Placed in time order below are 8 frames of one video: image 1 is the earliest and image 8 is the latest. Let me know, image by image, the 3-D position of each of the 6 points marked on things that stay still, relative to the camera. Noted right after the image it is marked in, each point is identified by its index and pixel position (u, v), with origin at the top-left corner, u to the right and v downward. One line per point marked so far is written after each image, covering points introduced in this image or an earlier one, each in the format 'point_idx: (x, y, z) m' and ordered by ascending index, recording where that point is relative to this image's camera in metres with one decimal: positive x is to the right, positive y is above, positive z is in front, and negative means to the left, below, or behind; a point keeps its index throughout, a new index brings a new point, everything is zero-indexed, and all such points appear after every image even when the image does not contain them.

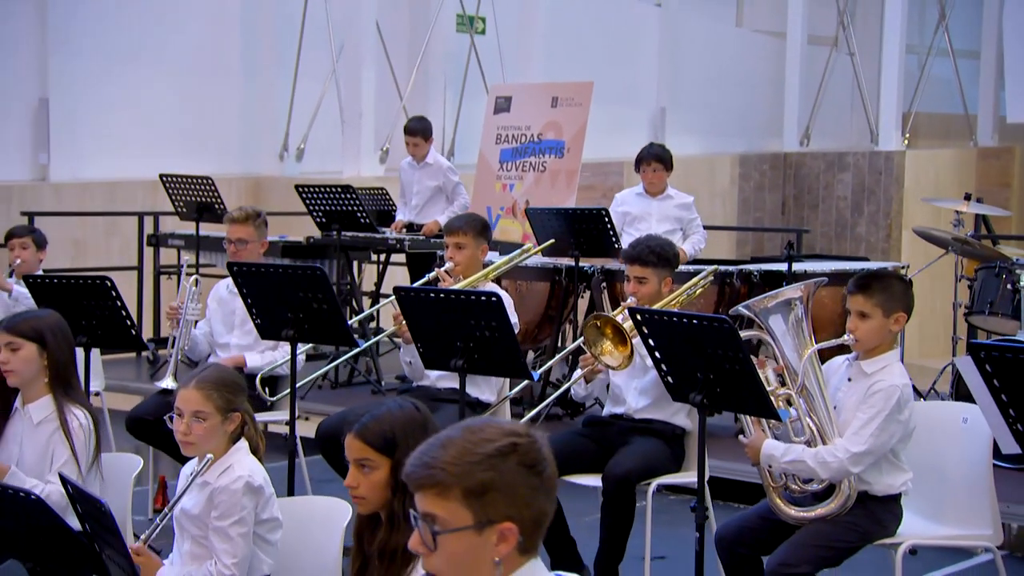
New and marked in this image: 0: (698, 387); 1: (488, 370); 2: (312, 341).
0: (+0.4, -0.2, +3.4) m
1: (0.0, -0.2, +3.5) m
2: (-0.5, -0.1, +3.6) m
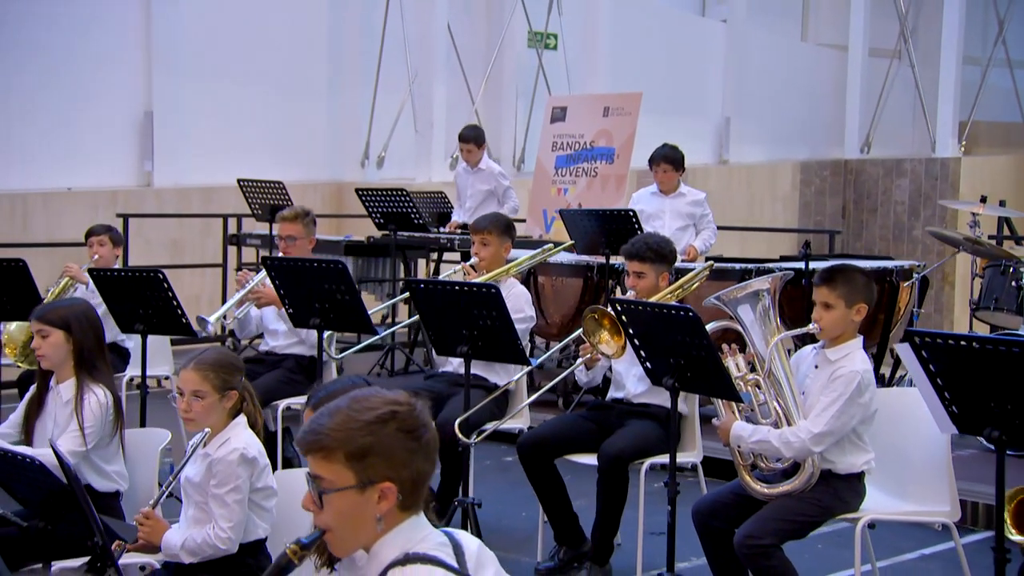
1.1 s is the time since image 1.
0: (+0.4, -0.2, +3.7) m
1: (0.0, -0.2, +3.9) m
2: (-0.5, -0.1, +4.1) m
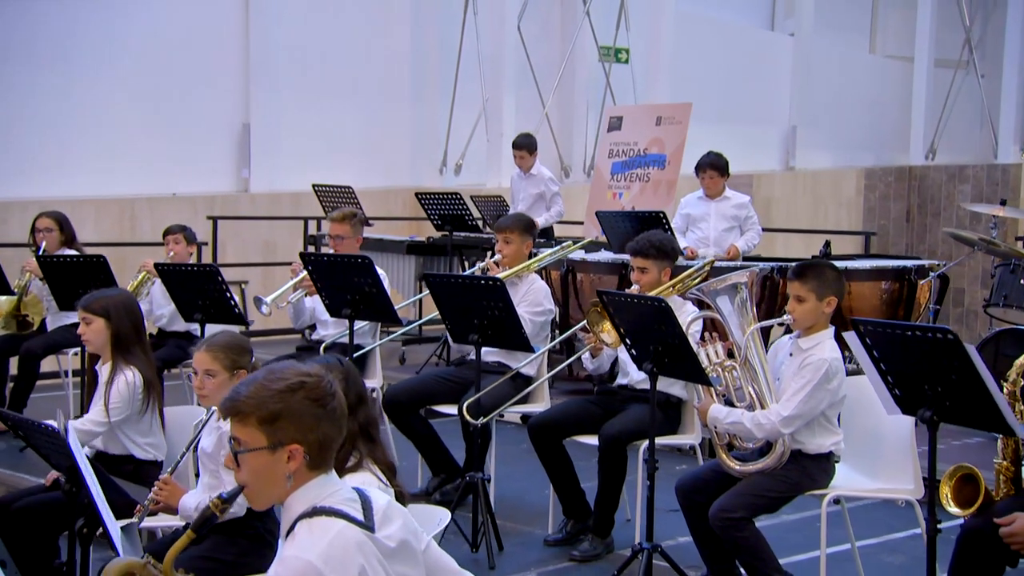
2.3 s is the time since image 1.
0: (+0.4, -0.2, +4.1) m
1: (0.0, -0.2, +4.3) m
2: (-0.4, -0.1, +4.5) m
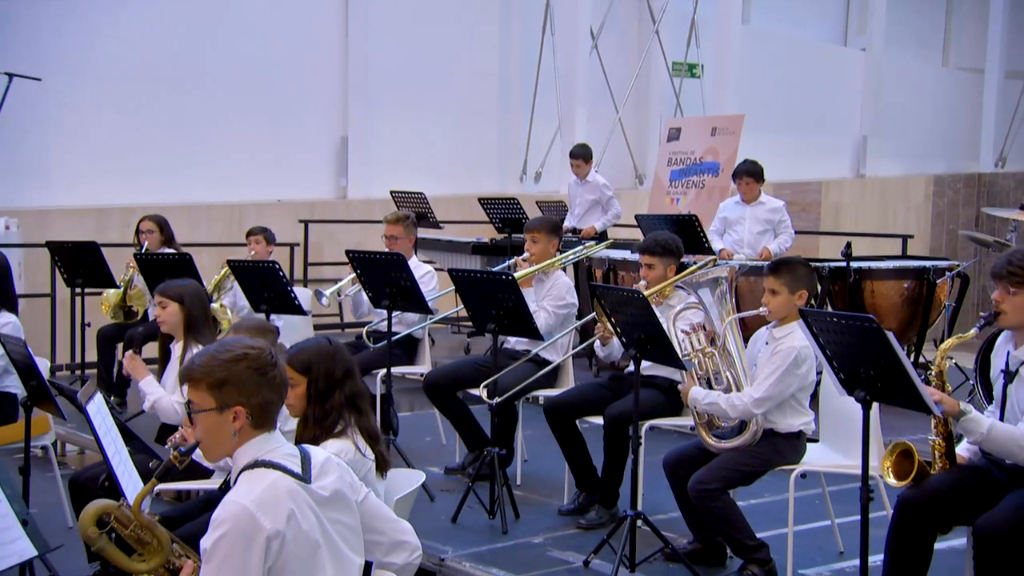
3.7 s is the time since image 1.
0: (+0.4, -0.2, +4.5) m
1: (0.0, -0.1, +4.8) m
2: (-0.4, -0.1, +5.1) m
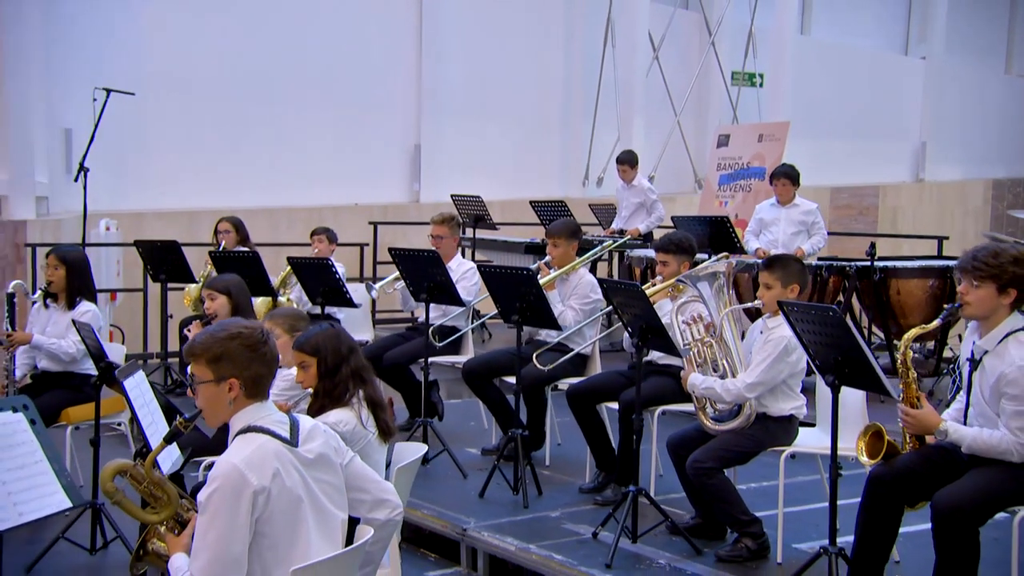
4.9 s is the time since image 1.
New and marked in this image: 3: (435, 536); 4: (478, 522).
0: (+0.4, -0.1, +4.9) m
1: (+0.1, -0.1, +5.3) m
2: (-0.3, -0.1, +5.5) m
3: (-0.3, -0.9, +5.1) m
4: (-0.1, -0.8, +5.1) m
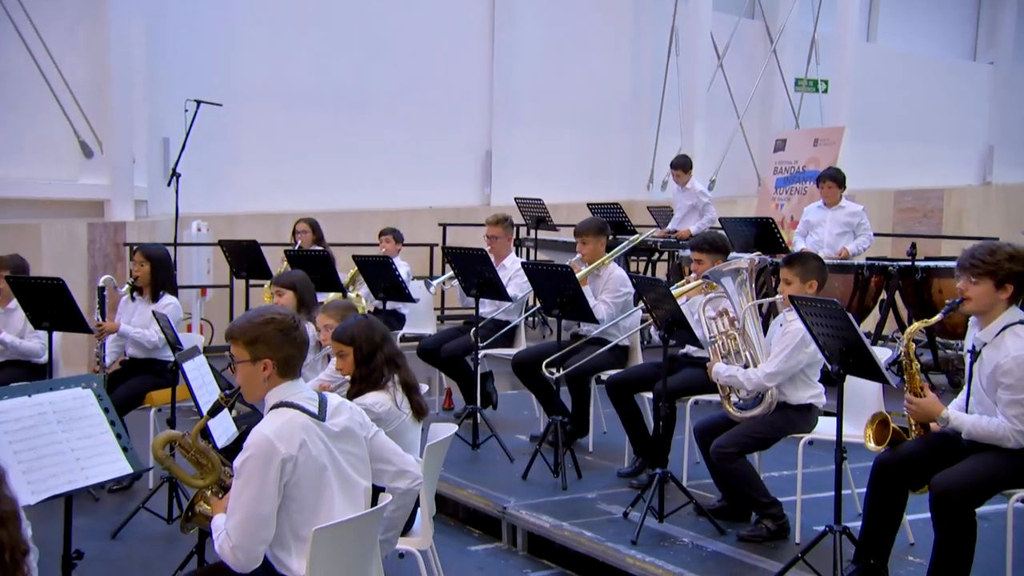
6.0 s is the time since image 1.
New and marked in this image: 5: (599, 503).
0: (+0.5, -0.1, +5.3) m
1: (+0.2, -0.1, +5.6) m
2: (-0.1, 0.0, +5.9) m
3: (-0.1, -0.8, +5.5) m
4: (0.0, -0.8, +5.4) m
5: (+0.3, -0.8, +5.4) m
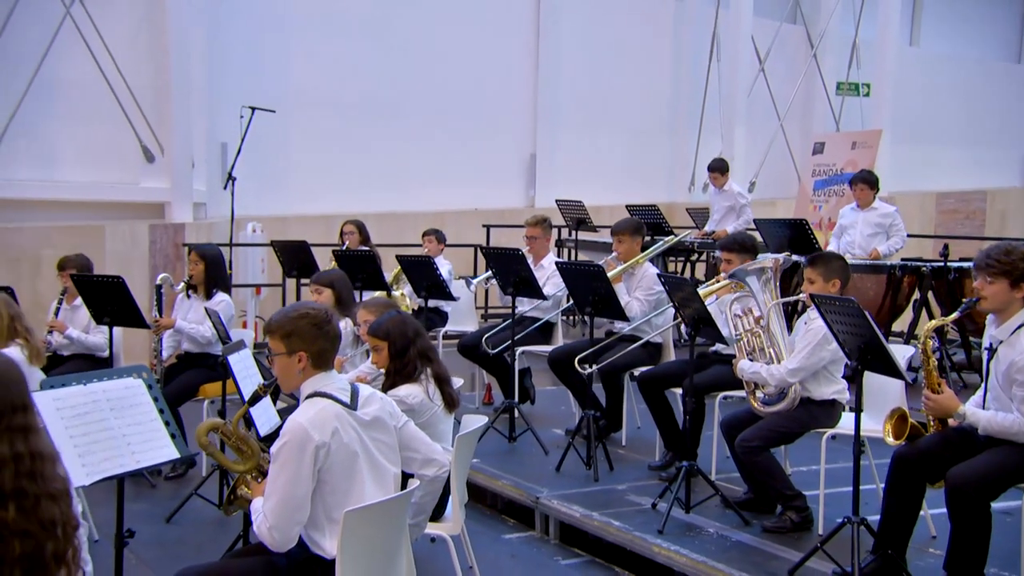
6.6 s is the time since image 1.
0: (+0.7, -0.1, +5.4) m
1: (+0.4, -0.1, +5.8) m
2: (+0.1, 0.0, +6.1) m
3: (0.0, -0.8, +5.7) m
4: (+0.1, -0.8, +5.6) m
5: (+0.4, -0.8, +5.6) m
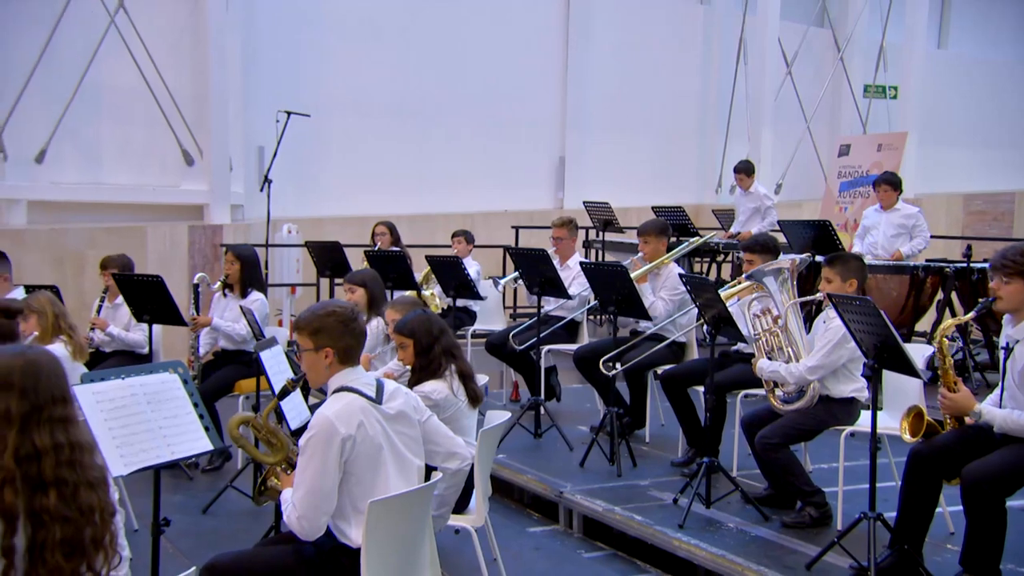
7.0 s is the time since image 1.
0: (+0.8, -0.1, +5.5) m
1: (+0.5, -0.1, +5.9) m
2: (+0.2, 0.0, +6.3) m
3: (+0.1, -0.8, +5.8) m
4: (+0.2, -0.8, +5.7) m
5: (+0.5, -0.8, +5.7) m
